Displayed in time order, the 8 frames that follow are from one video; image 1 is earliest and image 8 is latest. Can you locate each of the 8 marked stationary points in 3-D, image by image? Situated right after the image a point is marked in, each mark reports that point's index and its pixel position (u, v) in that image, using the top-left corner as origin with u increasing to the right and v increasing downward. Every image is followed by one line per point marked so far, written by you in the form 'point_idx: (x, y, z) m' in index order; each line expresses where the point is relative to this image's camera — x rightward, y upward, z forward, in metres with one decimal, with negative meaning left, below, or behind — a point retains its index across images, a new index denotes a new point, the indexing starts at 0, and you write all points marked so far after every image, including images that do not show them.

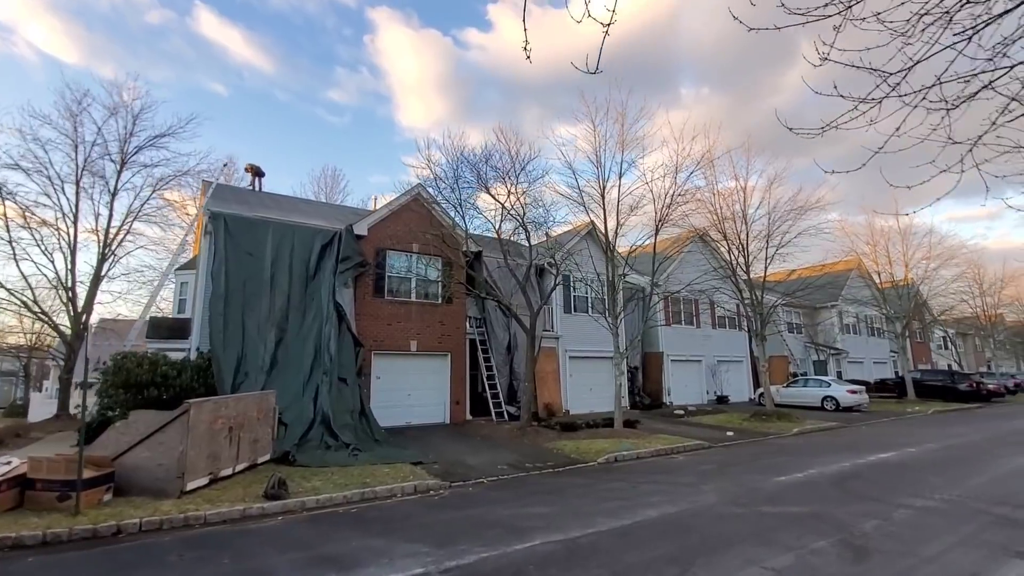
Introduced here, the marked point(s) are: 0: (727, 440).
0: (+6.8, -4.8, +16.1) m
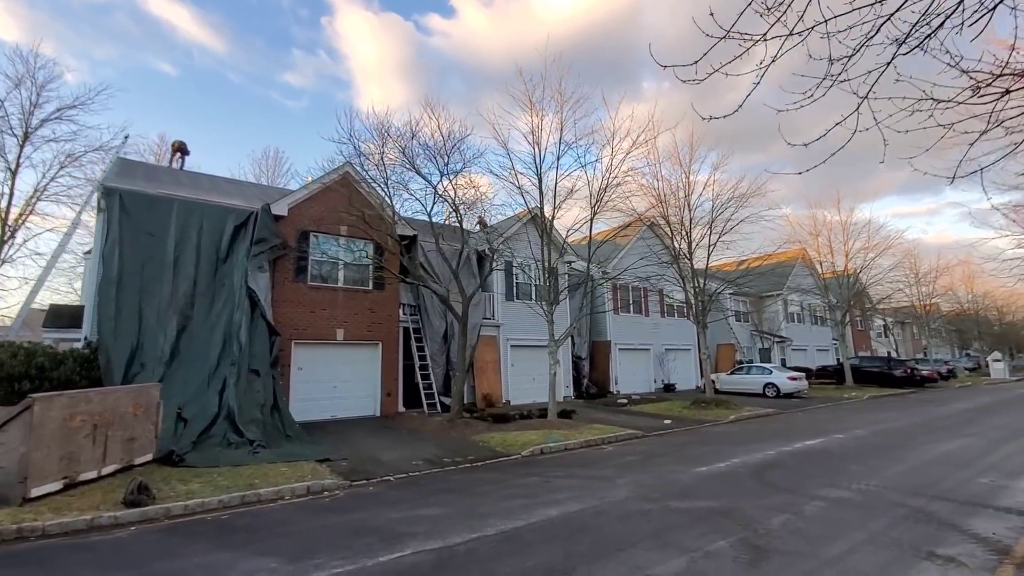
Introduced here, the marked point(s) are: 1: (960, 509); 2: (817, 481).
0: (+4.7, -4.3, +15.7) m
1: (+5.6, -2.8, +6.4) m
2: (+4.8, -3.0, +8.0) m
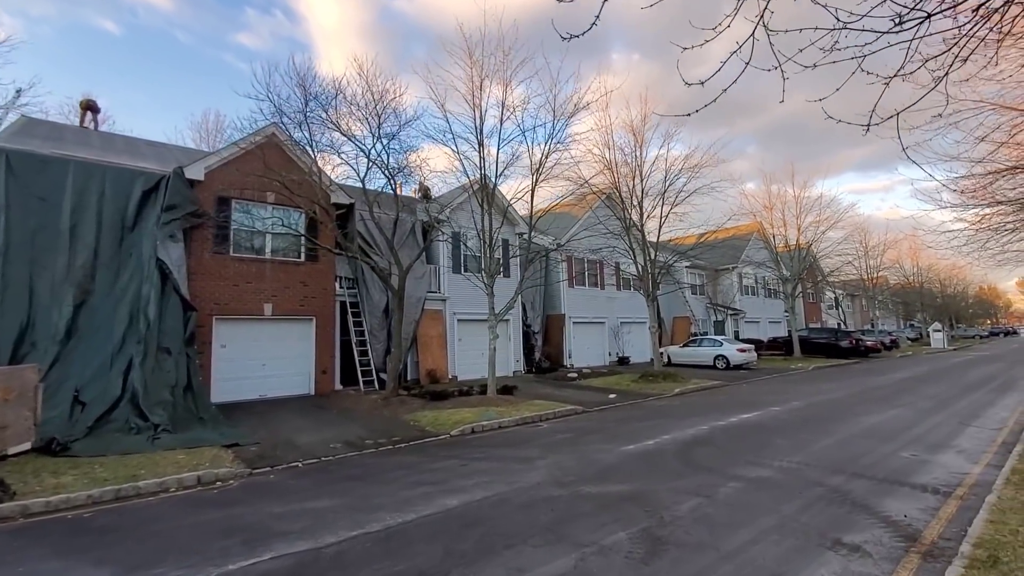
0: (+2.9, -3.5, +15.4) m
1: (+4.4, -2.4, +6.2) m
2: (+3.4, -2.6, +7.7) m
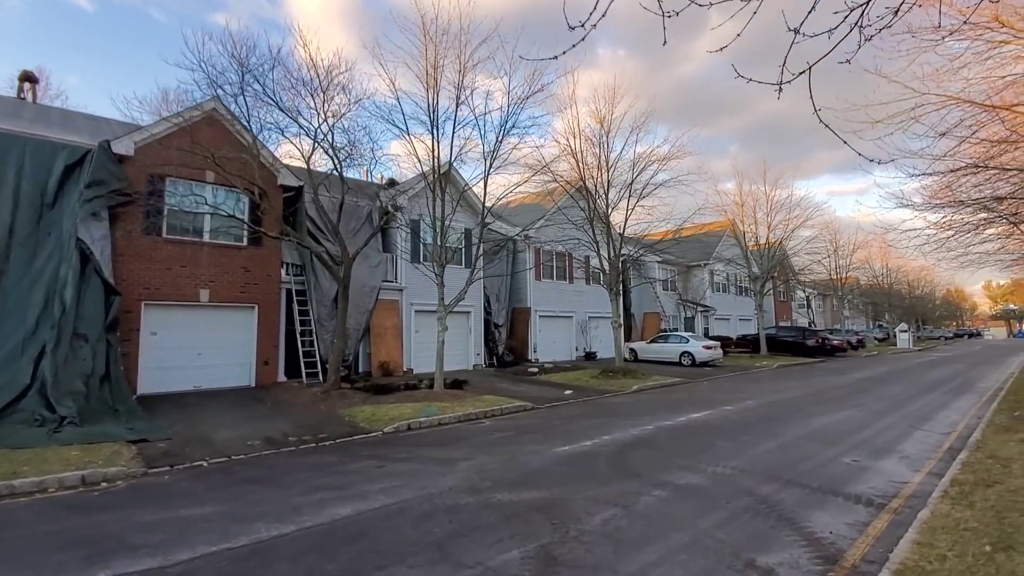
0: (+1.5, -3.3, +14.9) m
1: (+3.3, -2.3, +5.7) m
2: (+2.3, -2.5, +7.2) m
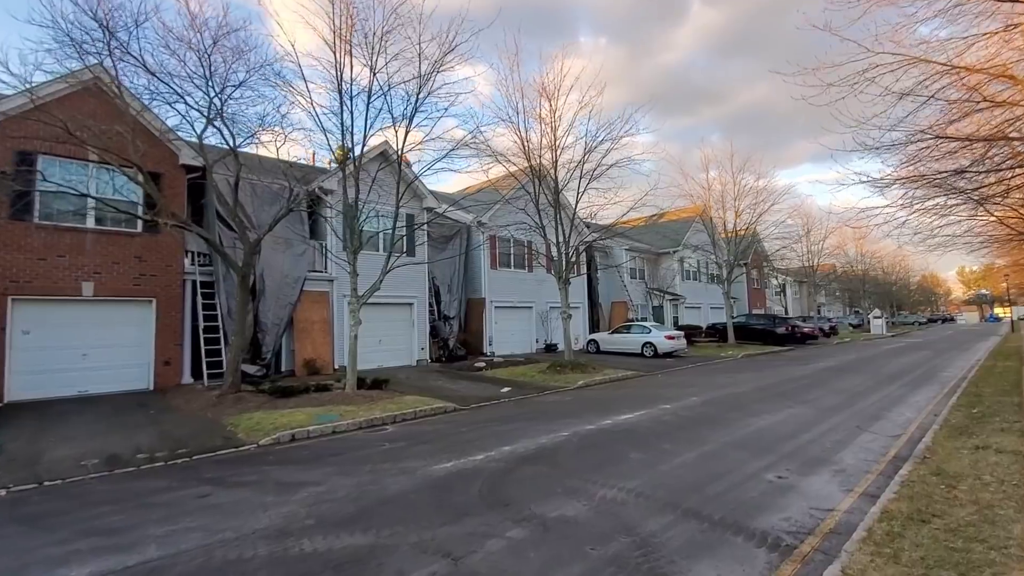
0: (-0.5, -2.9, +13.6) m
1: (+1.6, -2.2, +4.4) m
2: (+0.6, -2.3, +5.9) m
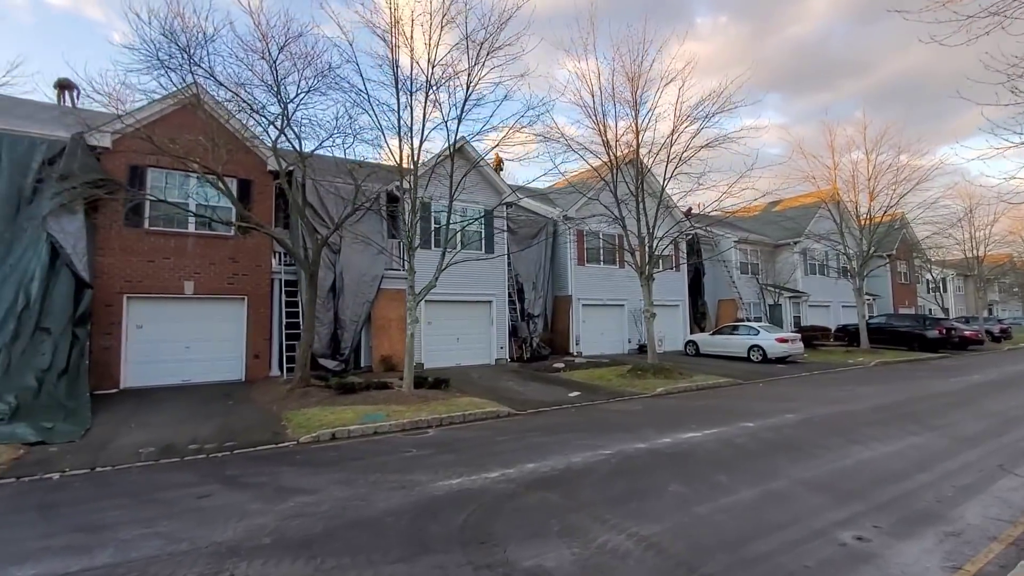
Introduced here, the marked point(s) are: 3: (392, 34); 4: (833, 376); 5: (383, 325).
0: (+1.2, -2.9, +12.7) m
1: (+1.2, -2.1, +3.2) m
2: (+0.5, -2.2, +4.9) m
3: (-2.8, +6.2, +12.4) m
4: (+10.9, -3.0, +17.2) m
5: (-4.3, -1.2, +16.7) m
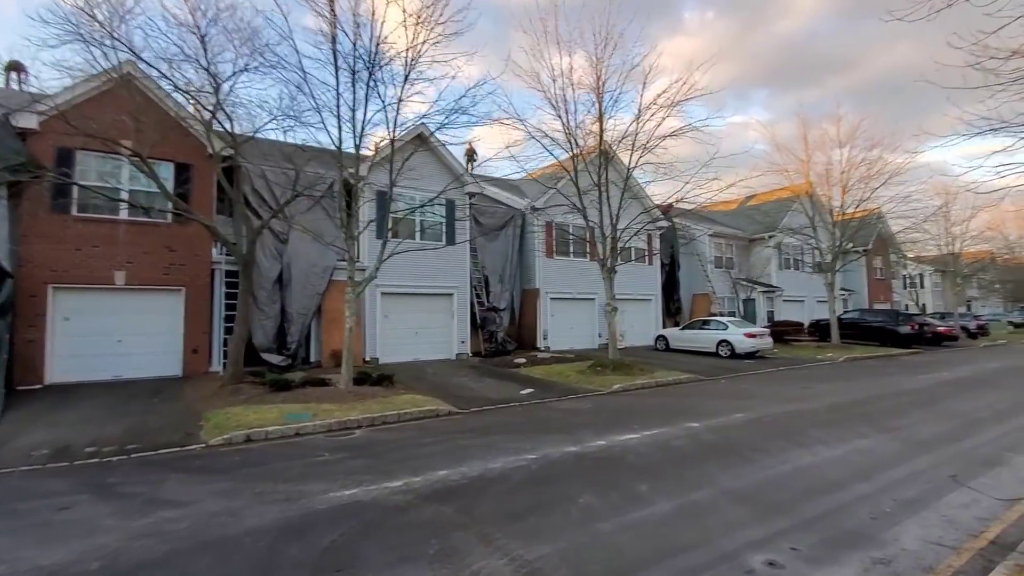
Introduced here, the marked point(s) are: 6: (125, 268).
0: (0.0, -2.7, +12.1) m
1: (+0.2, -2.0, +2.6) m
2: (-0.6, -2.1, +4.3) m
3: (-4.0, +6.4, +11.7) m
4: (+9.5, -2.8, +16.8) m
5: (-5.6, -1.0, +16.0) m
6: (-10.1, +0.5, +13.4) m
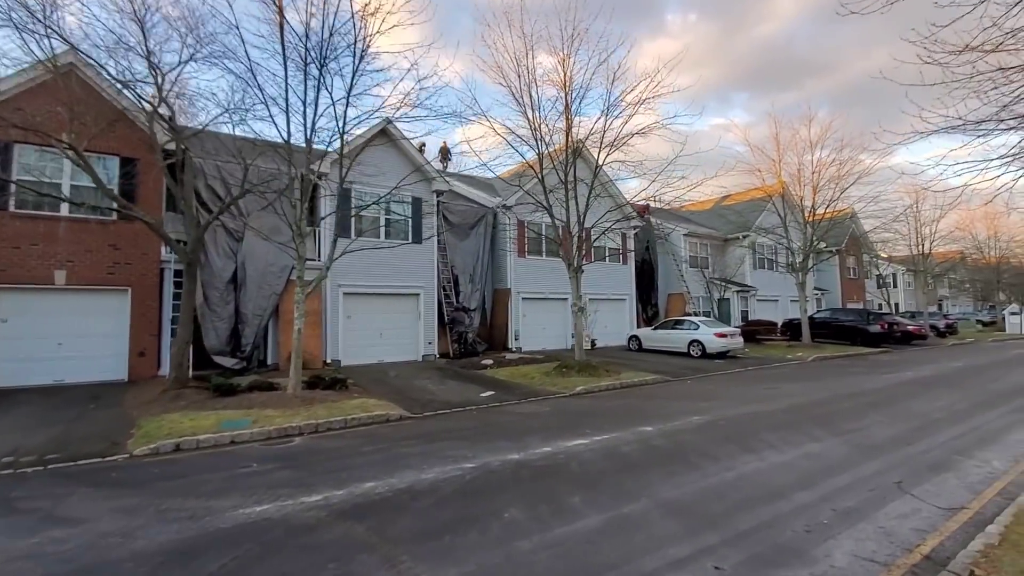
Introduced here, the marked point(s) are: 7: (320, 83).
0: (-1.0, -2.7, +11.7) m
1: (-0.5, -2.1, +2.3) m
2: (-1.3, -2.1, +4.0) m
3: (-4.9, +6.4, +11.2) m
4: (+8.4, -2.8, +16.8) m
5: (-6.6, -1.0, +15.5) m
6: (-11.1, +0.5, +12.8) m
7: (-4.1, +4.4, +11.0) m
